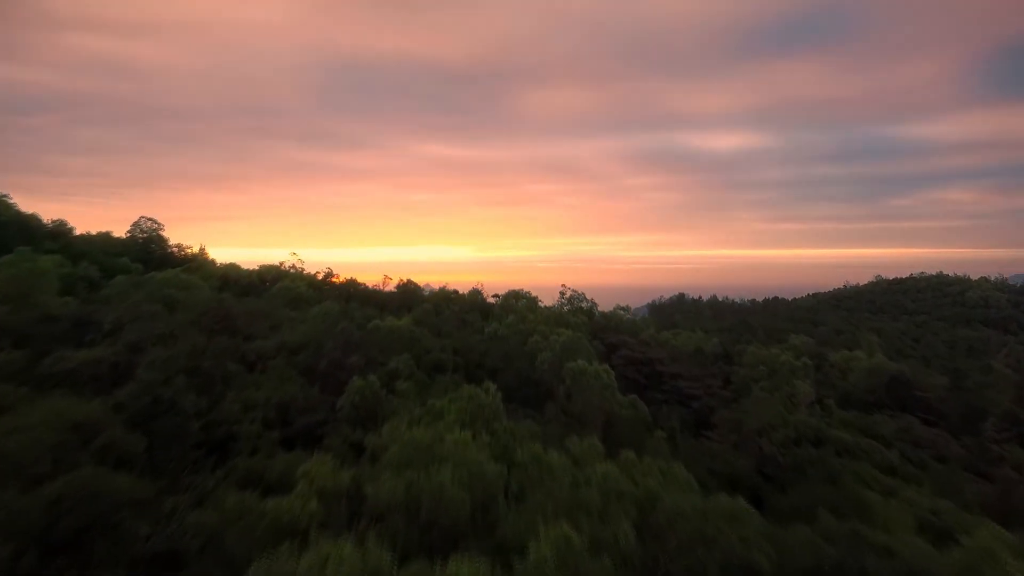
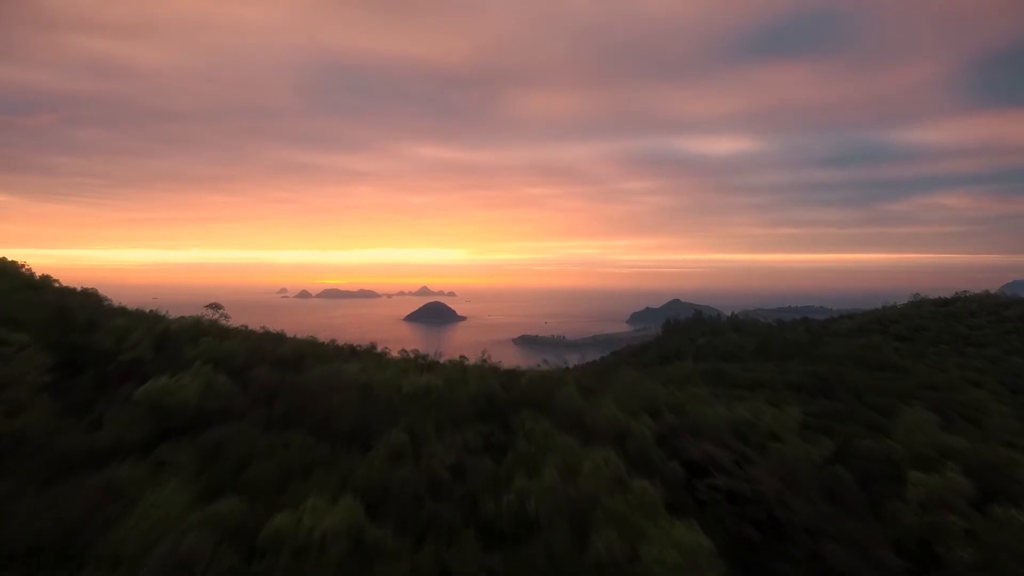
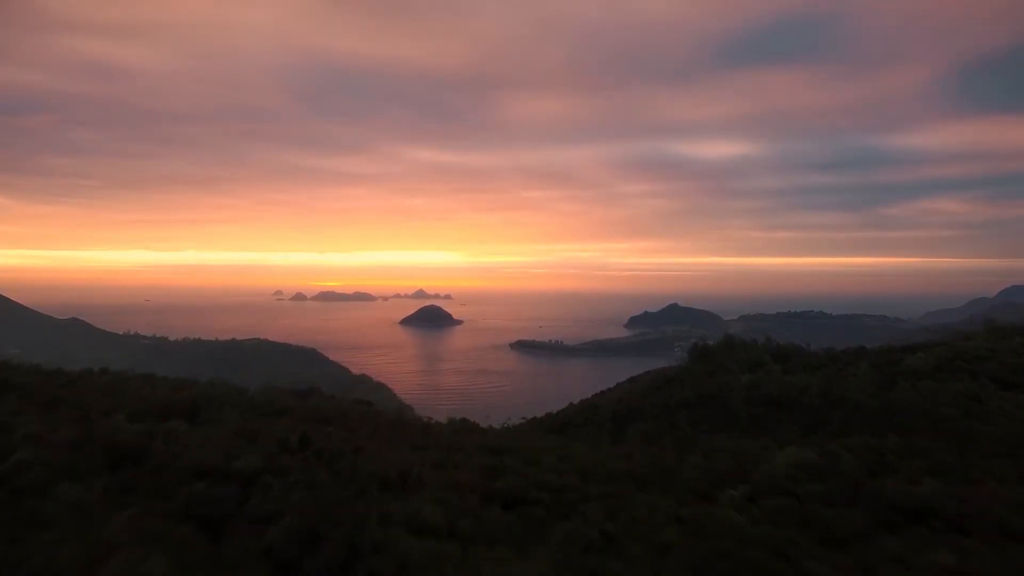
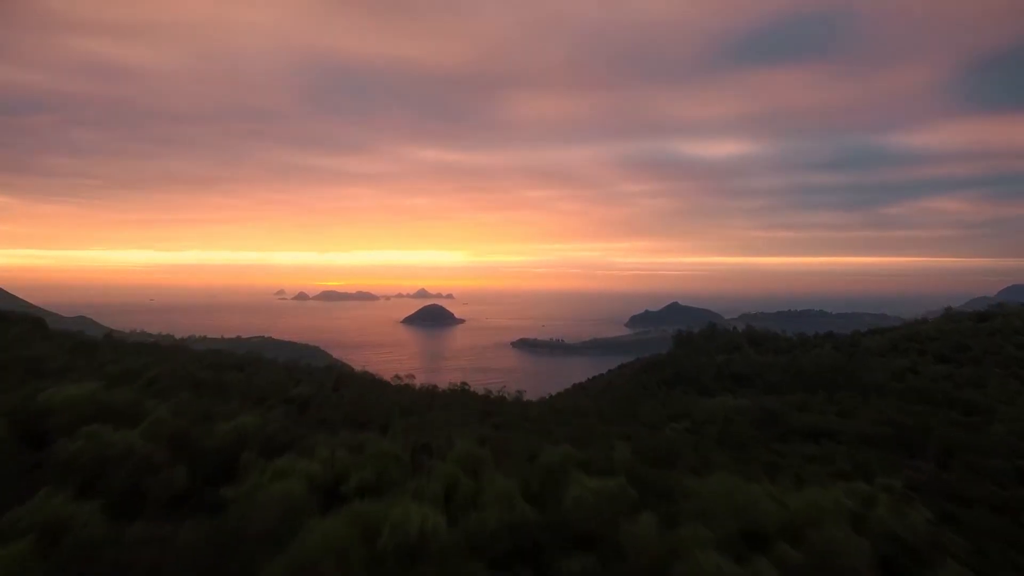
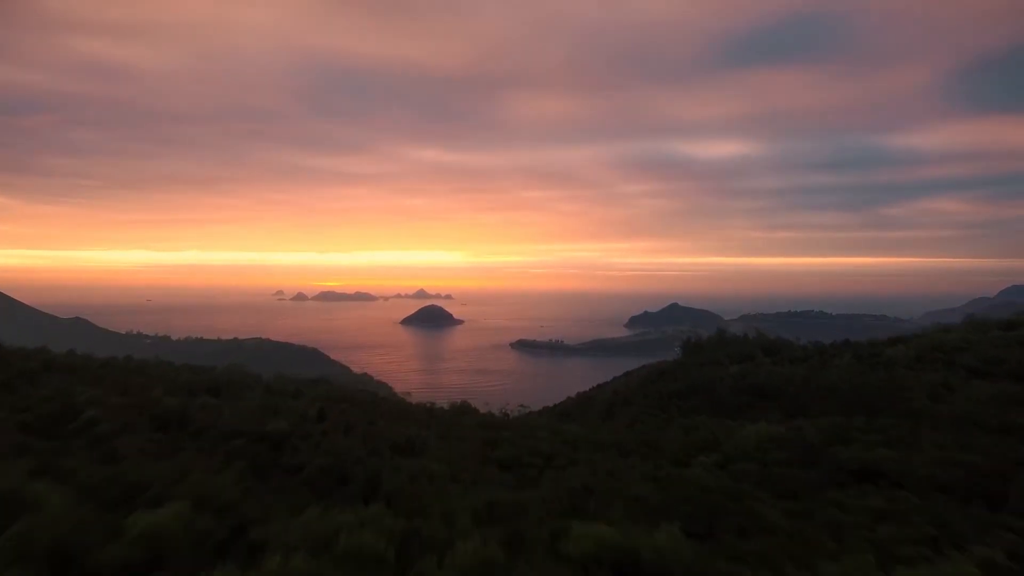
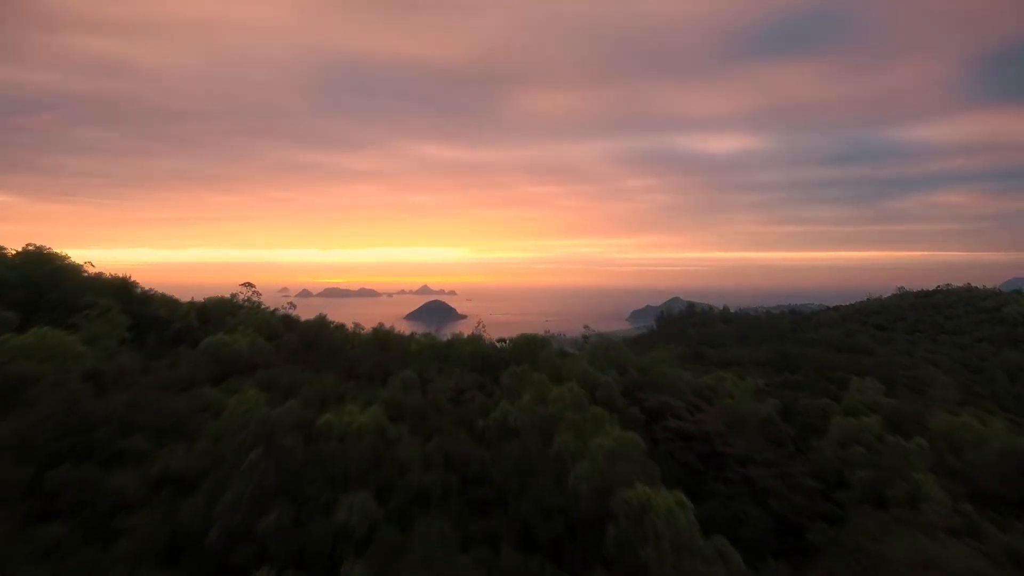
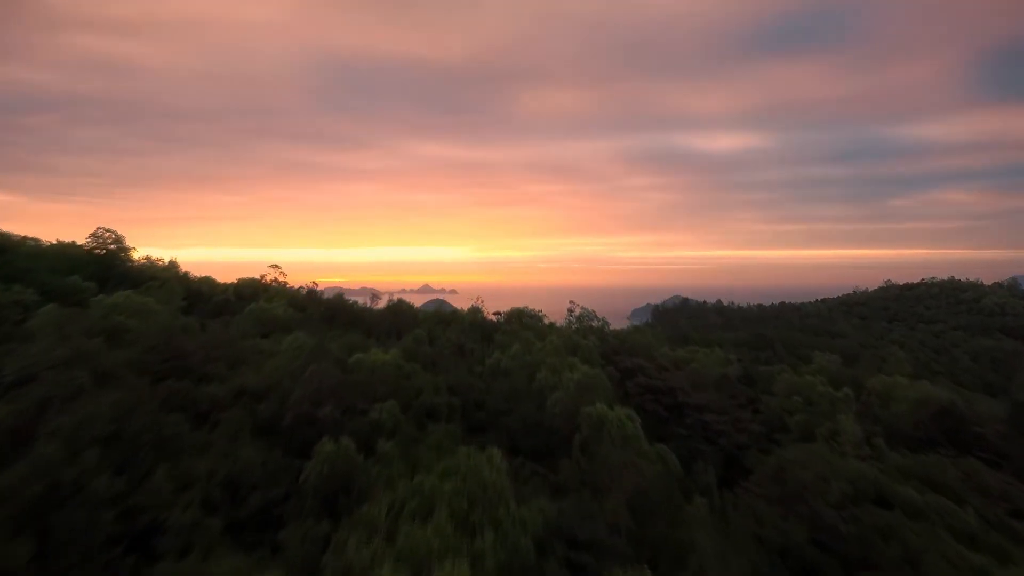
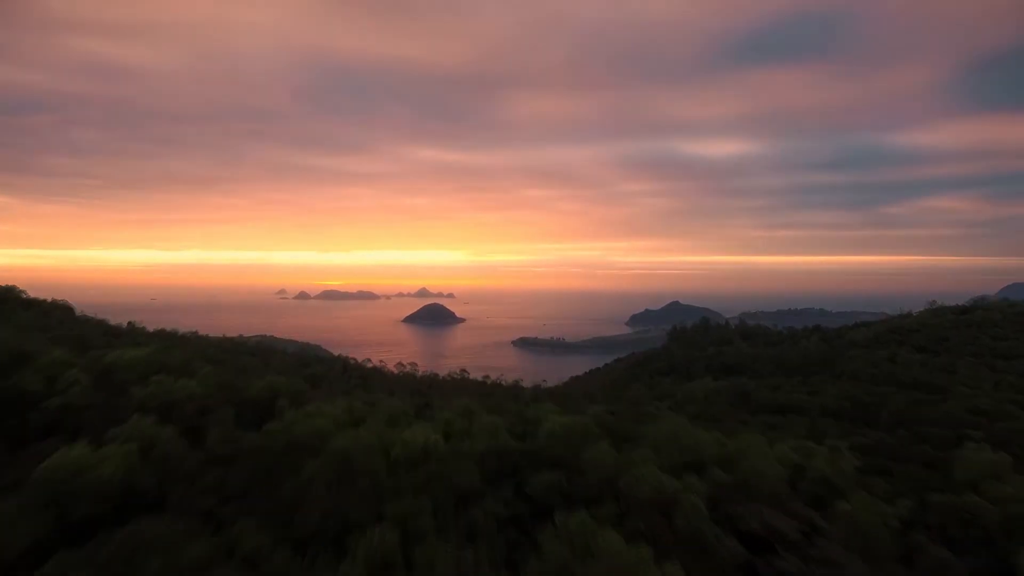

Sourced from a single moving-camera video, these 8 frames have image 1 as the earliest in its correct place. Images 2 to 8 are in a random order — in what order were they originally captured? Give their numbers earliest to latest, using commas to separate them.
7, 6, 2, 8, 4, 5, 3
